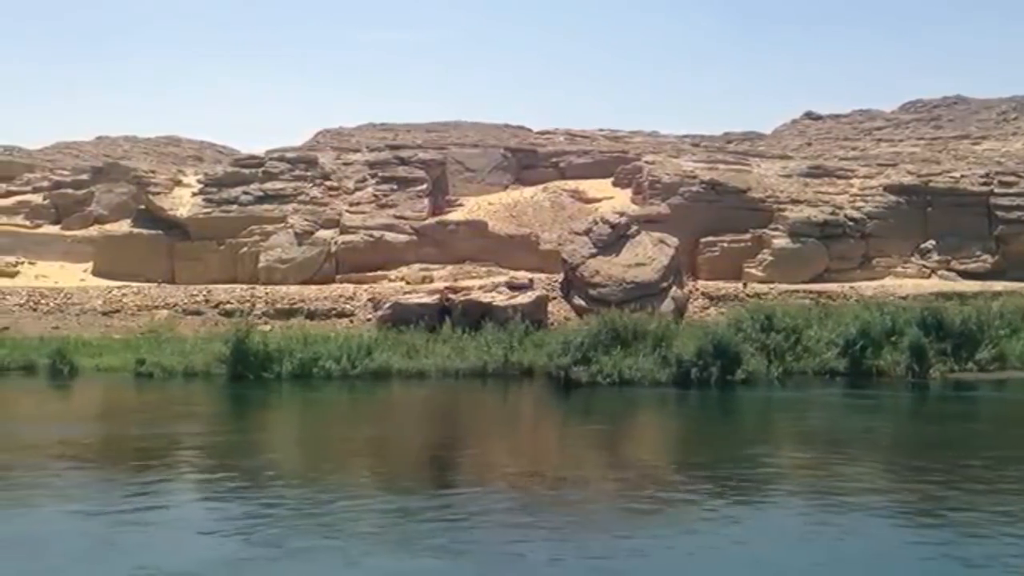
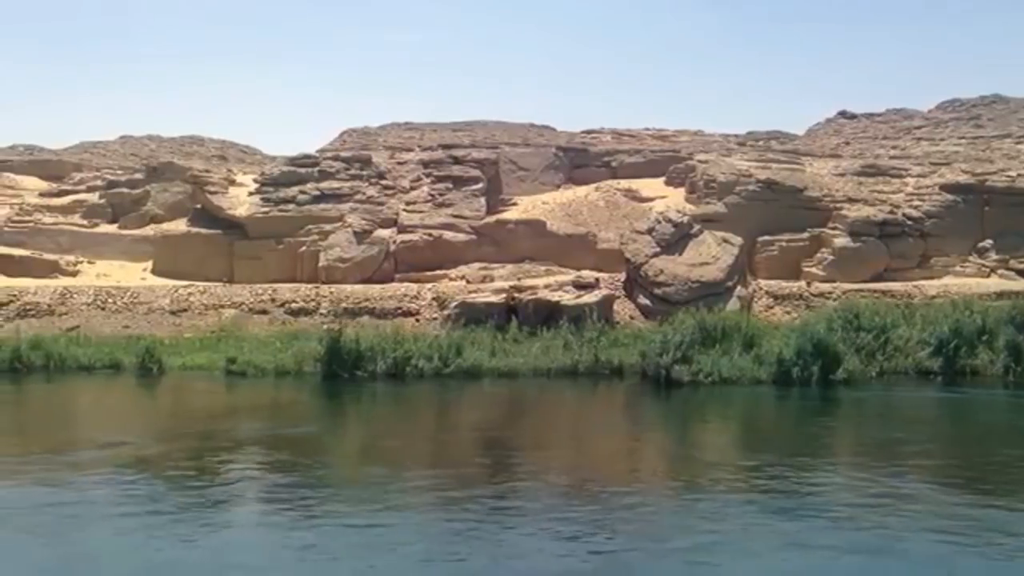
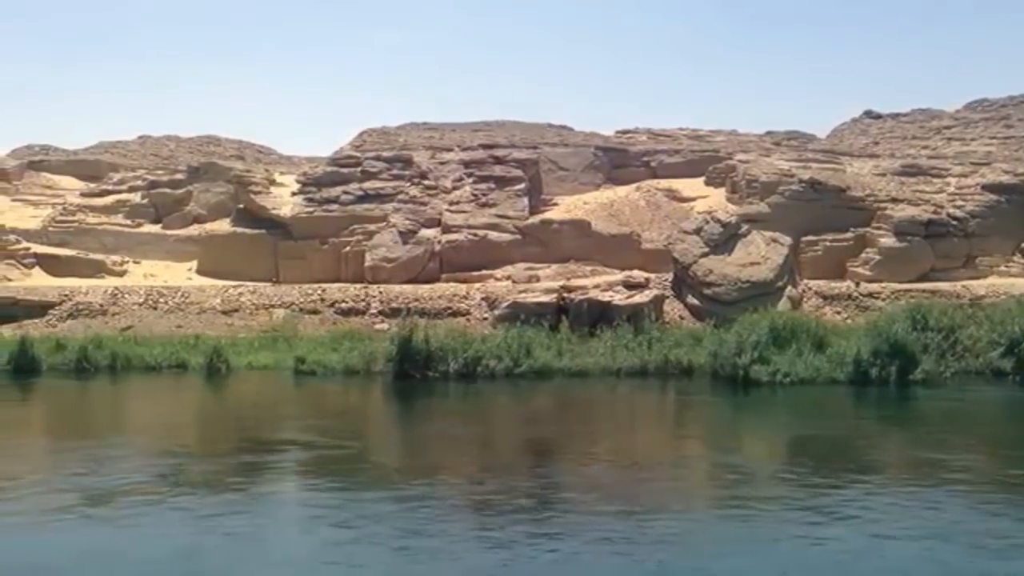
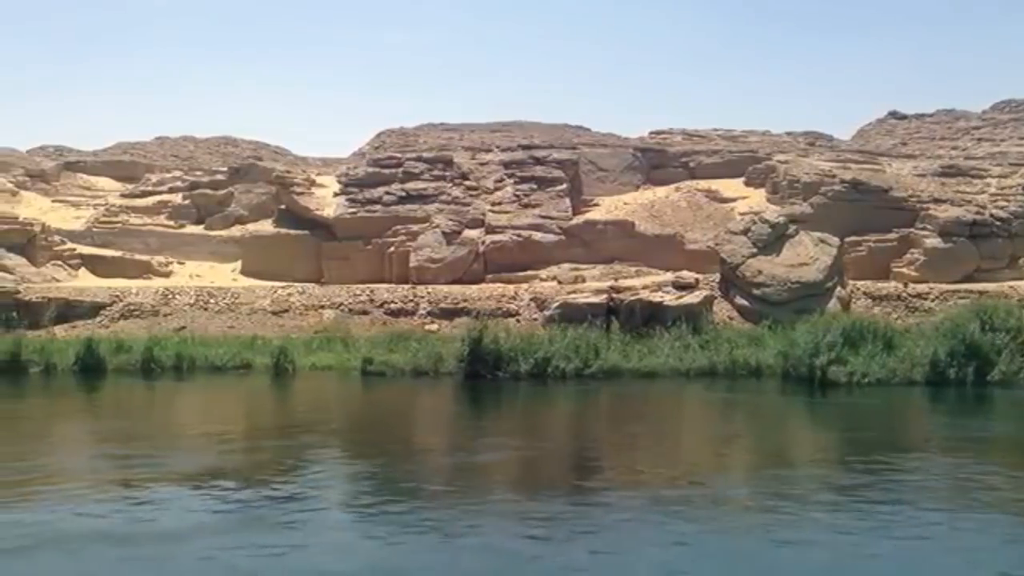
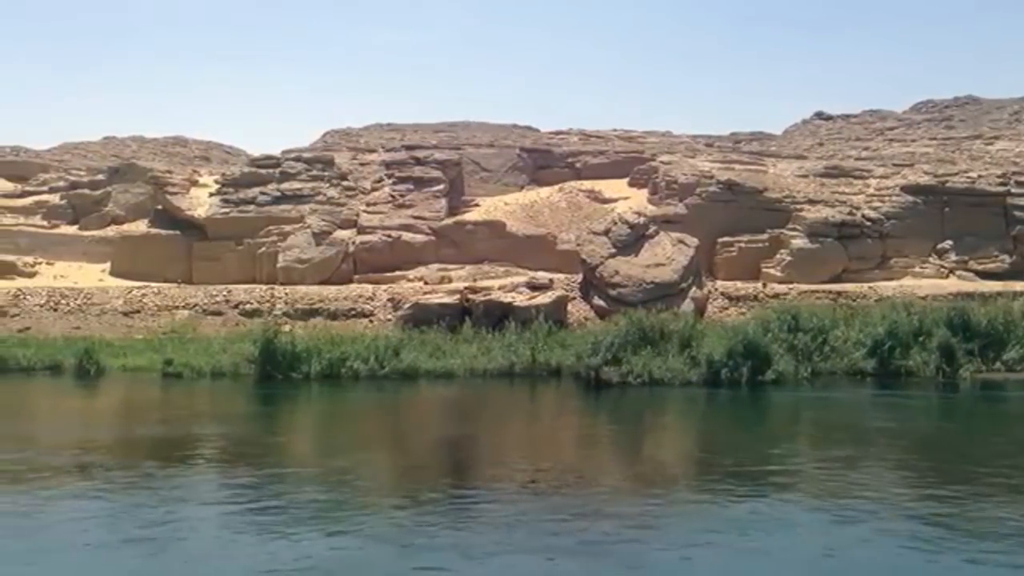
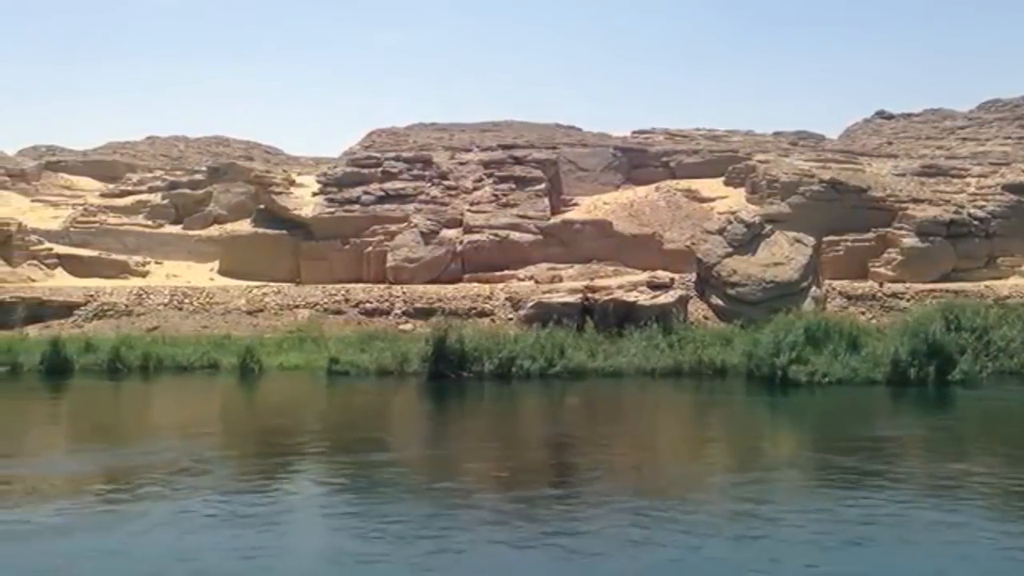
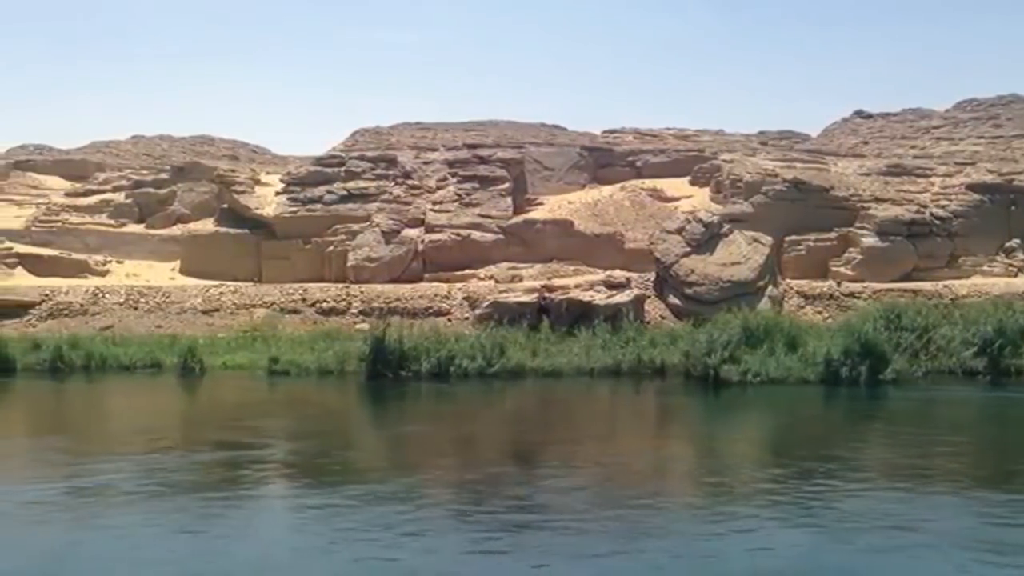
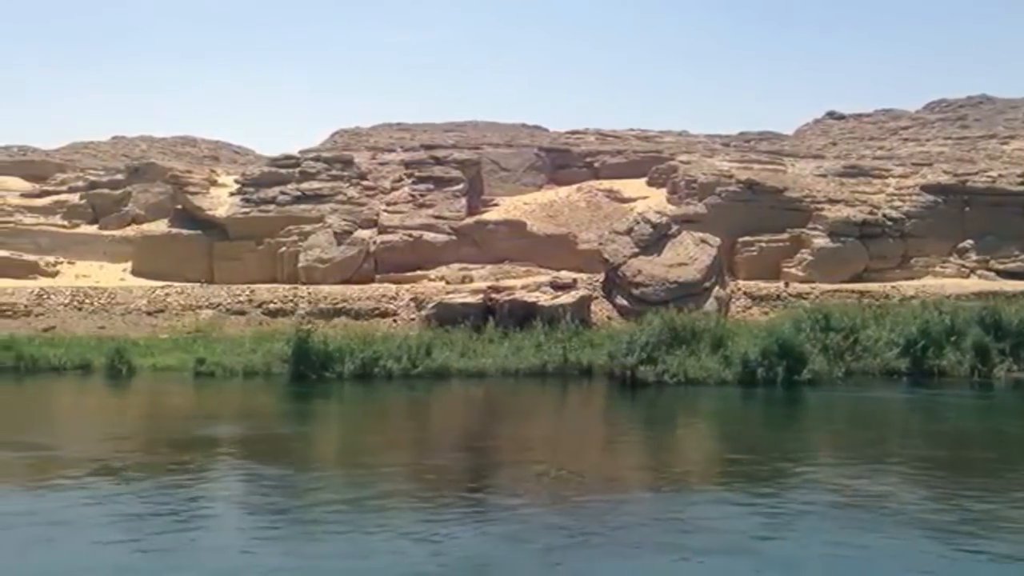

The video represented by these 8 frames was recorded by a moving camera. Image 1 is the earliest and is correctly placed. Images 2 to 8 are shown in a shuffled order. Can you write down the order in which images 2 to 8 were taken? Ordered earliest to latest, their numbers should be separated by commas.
5, 8, 2, 7, 3, 6, 4
